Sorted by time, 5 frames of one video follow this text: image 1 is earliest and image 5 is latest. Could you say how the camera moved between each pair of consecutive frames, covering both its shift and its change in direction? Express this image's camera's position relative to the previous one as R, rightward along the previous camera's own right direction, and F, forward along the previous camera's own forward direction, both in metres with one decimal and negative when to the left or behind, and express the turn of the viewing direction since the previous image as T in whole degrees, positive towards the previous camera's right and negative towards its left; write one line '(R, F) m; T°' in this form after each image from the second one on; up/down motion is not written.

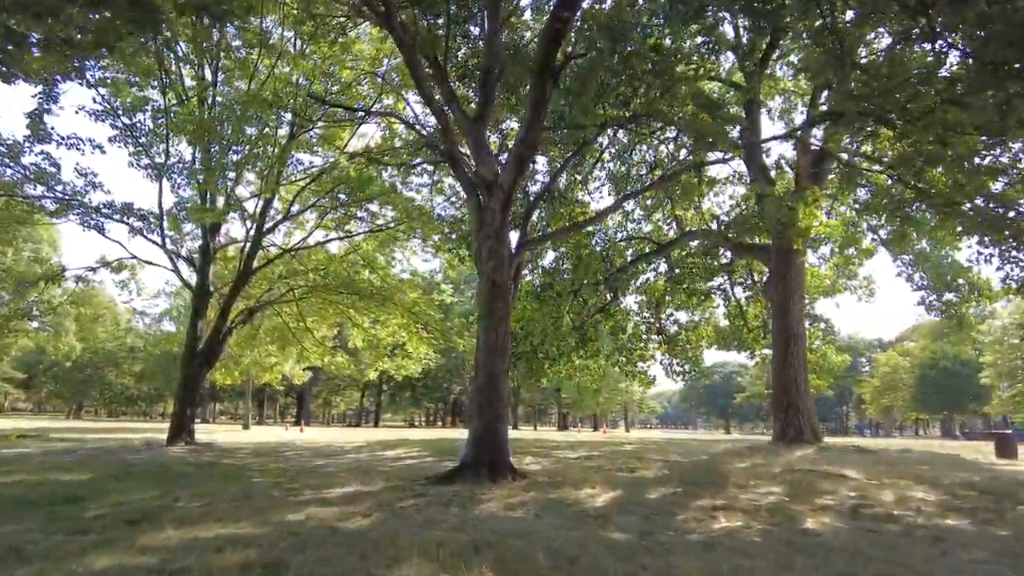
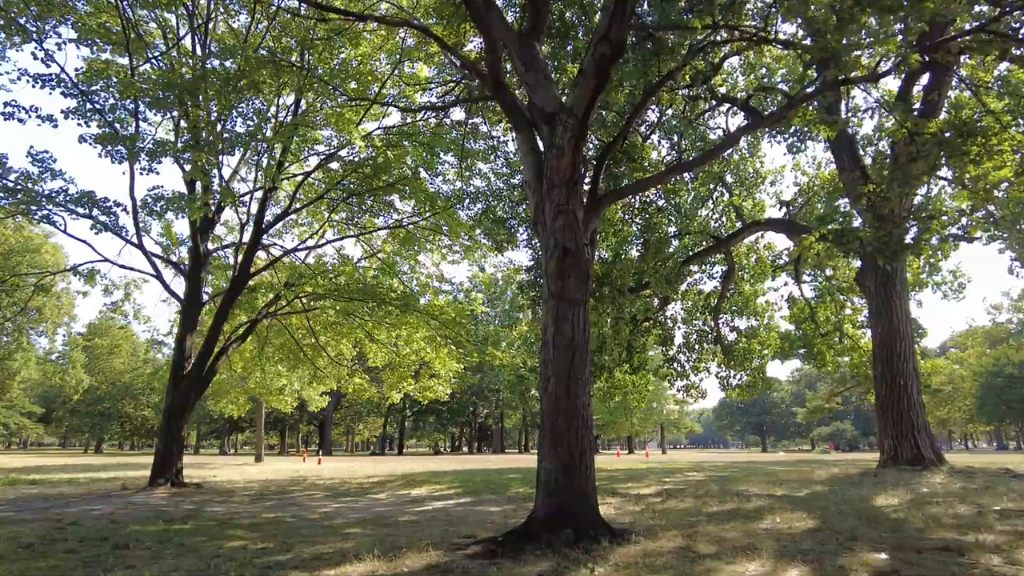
(-0.6, +3.1) m; -2°
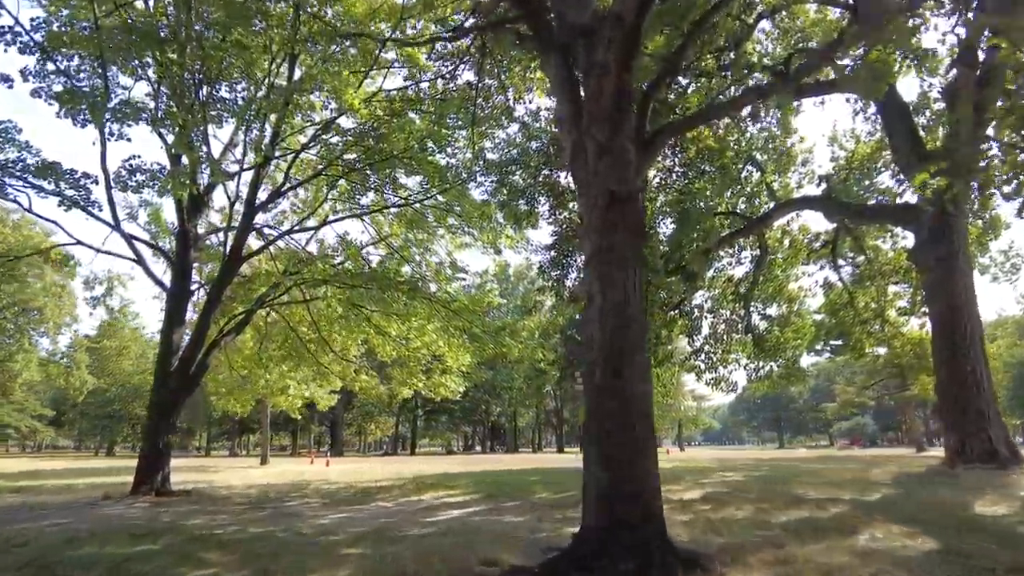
(-0.2, +1.5) m; -1°
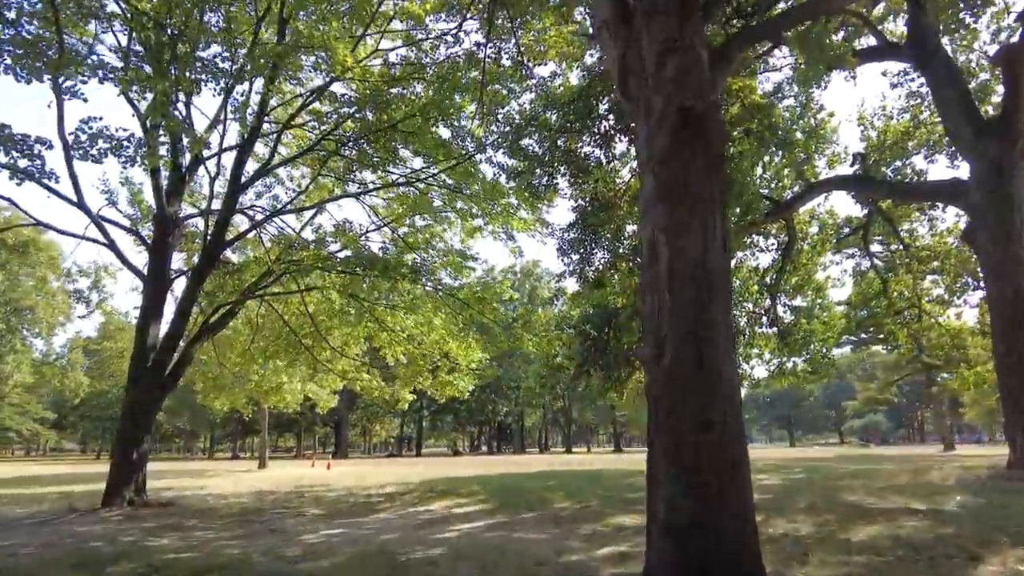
(-0.2, +1.4) m; 0°
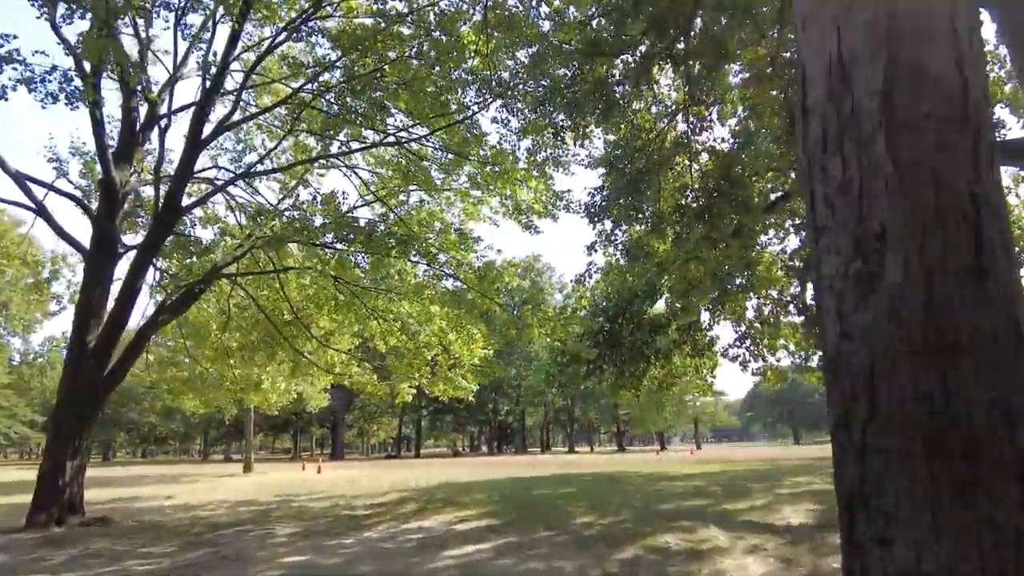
(-0.2, +2.0) m; 0°
